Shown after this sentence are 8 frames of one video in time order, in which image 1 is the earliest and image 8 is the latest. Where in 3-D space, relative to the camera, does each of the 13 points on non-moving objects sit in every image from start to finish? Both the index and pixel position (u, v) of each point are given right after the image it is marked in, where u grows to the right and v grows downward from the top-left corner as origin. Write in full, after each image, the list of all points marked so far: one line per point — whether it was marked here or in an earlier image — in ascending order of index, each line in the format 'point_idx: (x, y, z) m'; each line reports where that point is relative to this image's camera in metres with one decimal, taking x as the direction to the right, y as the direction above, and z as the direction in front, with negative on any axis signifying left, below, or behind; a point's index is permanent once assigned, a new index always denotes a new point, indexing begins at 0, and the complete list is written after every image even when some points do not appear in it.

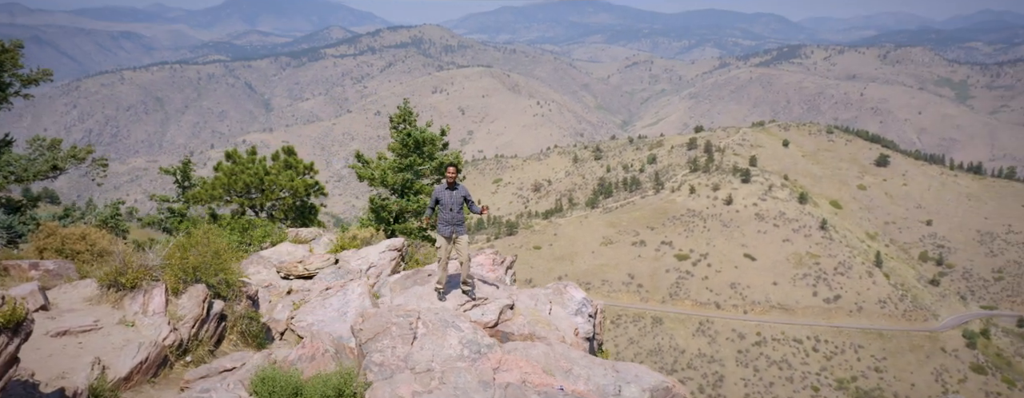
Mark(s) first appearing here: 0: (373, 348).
0: (-3.5, -3.8, +15.0) m
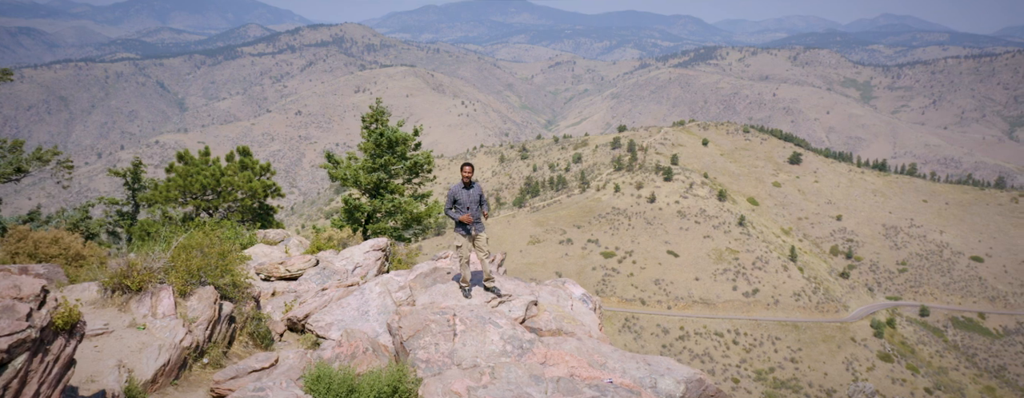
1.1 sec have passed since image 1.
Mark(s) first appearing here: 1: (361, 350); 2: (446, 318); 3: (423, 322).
0: (-2.4, -3.7, +14.9) m
1: (-4.0, -4.0, +15.5) m
2: (-1.9, -3.2, +15.9) m
3: (-2.4, -3.3, +15.6) m
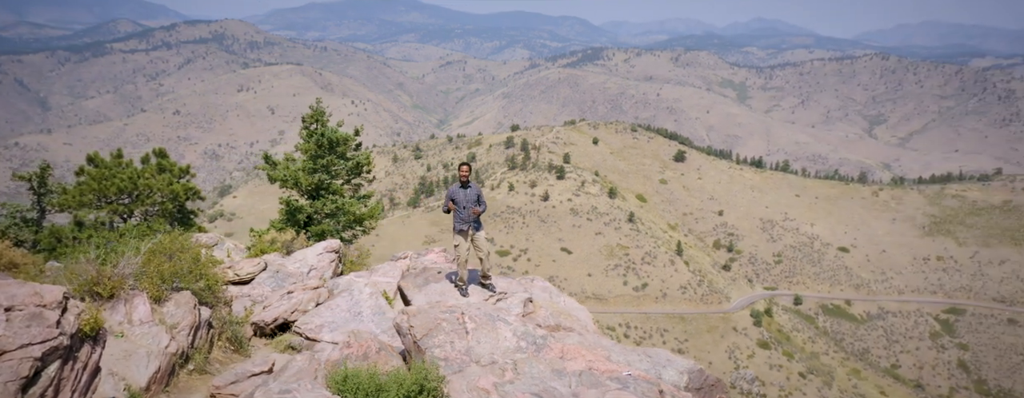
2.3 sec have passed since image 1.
0: (-2.0, -3.6, +14.9) m
1: (-3.6, -3.9, +15.4) m
2: (-1.6, -3.2, +16.0) m
3: (-2.1, -3.2, +15.6) m
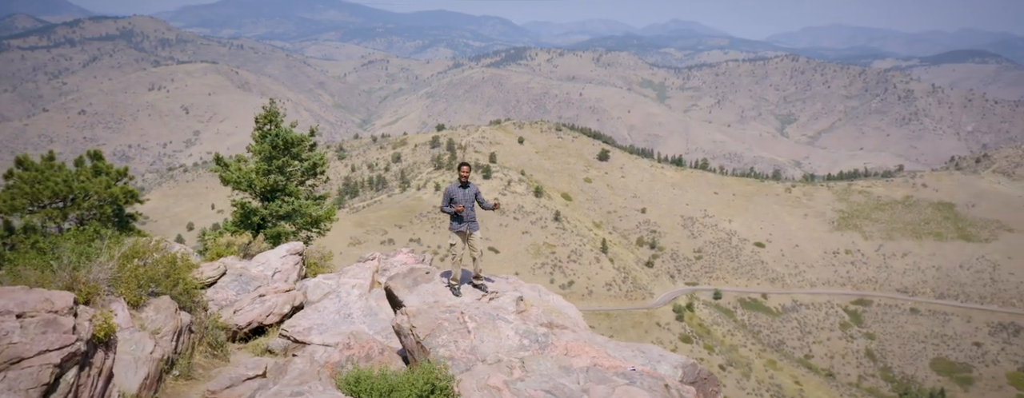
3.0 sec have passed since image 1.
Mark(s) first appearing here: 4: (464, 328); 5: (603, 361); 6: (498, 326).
0: (-1.9, -3.6, +15.0) m
1: (-3.5, -4.0, +15.4) m
2: (-1.6, -3.2, +16.1) m
3: (-2.0, -3.2, +15.7) m
4: (-1.3, -3.4, +15.5) m
5: (+2.2, -4.0, +14.6) m
6: (-0.4, -3.4, +15.8) m
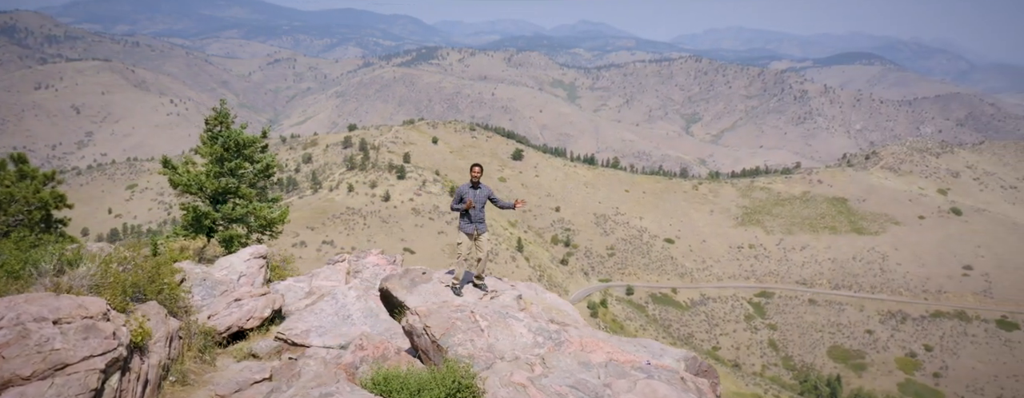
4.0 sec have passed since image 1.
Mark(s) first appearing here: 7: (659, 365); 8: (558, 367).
0: (-1.5, -3.6, +15.1) m
1: (-3.2, -4.0, +15.5) m
2: (-1.2, -3.2, +16.2) m
3: (-1.7, -3.2, +15.8) m
4: (-0.9, -3.4, +15.7) m
5: (+2.6, -3.9, +14.9) m
6: (0.0, -3.4, +16.0) m
7: (+3.7, -4.1, +14.6) m
8: (+1.0, -3.9, +13.7) m
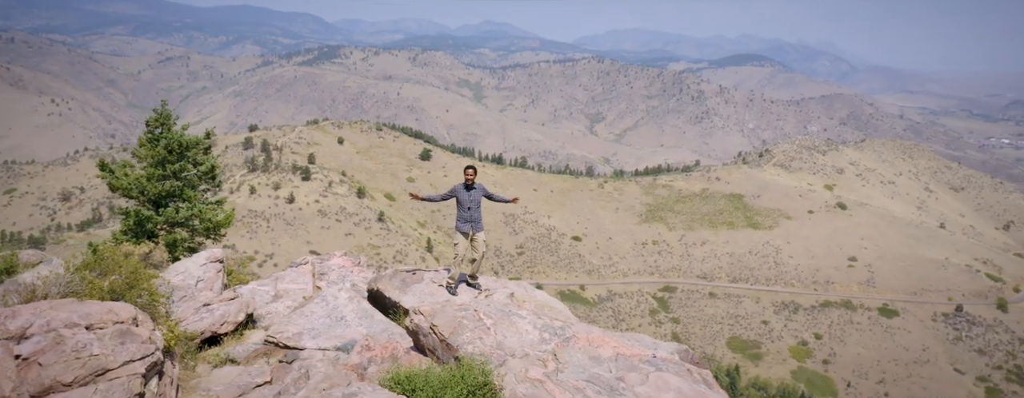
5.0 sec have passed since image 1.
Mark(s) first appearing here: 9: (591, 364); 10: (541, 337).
0: (-1.3, -3.7, +15.3) m
1: (-2.9, -4.0, +15.6) m
2: (-1.0, -3.2, +16.4) m
3: (-1.5, -3.3, +16.0) m
4: (-0.7, -3.4, +15.9) m
5: (+2.8, -3.9, +15.4) m
6: (+0.1, -3.4, +16.3) m
7: (+3.9, -4.1, +15.1) m
8: (+1.3, -3.9, +14.1) m
9: (+1.8, -4.0, +14.1) m
10: (+0.8, -3.7, +15.8) m
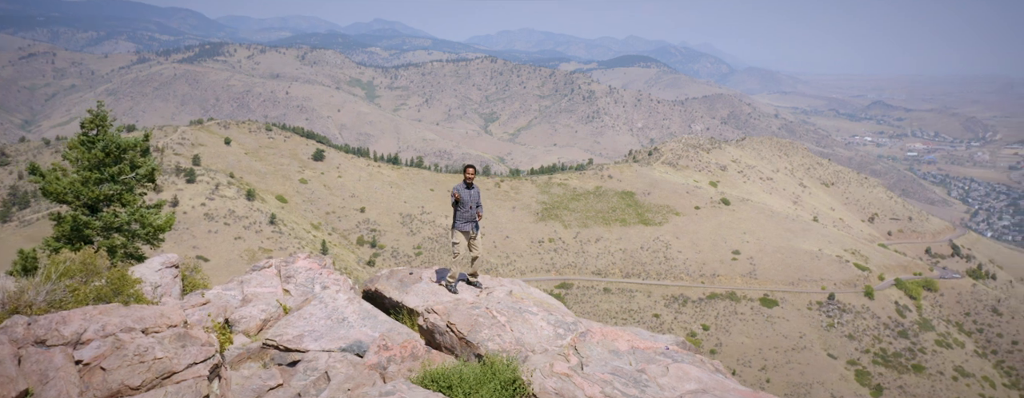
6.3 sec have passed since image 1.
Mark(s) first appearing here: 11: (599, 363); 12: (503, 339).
0: (-0.8, -3.7, +15.6) m
1: (-2.5, -4.0, +15.8) m
2: (-0.6, -3.2, +16.7) m
3: (-1.0, -3.3, +16.3) m
4: (-0.3, -3.4, +16.3) m
5: (+3.3, -3.9, +15.9) m
6: (+0.6, -3.4, +16.7) m
7: (+4.4, -4.0, +15.7) m
8: (+1.9, -3.9, +14.5) m
9: (+2.4, -3.9, +14.6) m
10: (+1.3, -3.7, +16.2) m
11: (+2.0, -4.0, +14.3) m
12: (-0.2, -3.7, +15.6) m
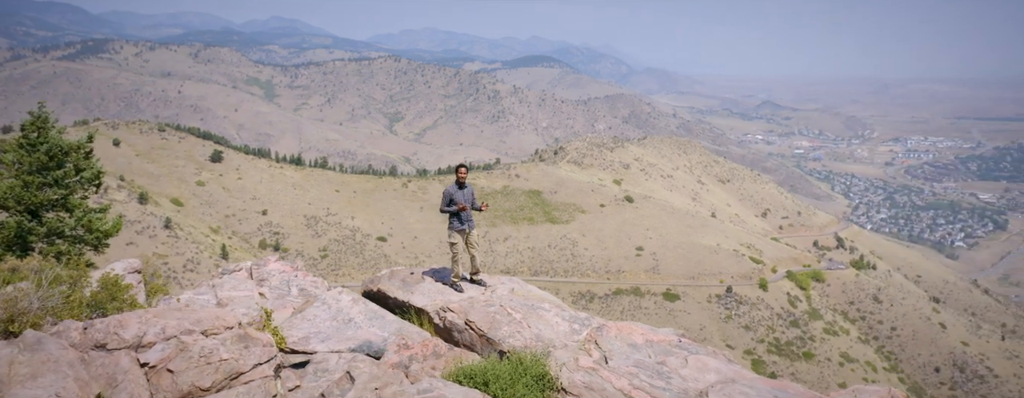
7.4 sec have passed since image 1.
0: (-0.3, -3.7, +16.0) m
1: (-1.9, -4.1, +16.1) m
2: (-0.1, -3.2, +17.1) m
3: (-0.5, -3.3, +16.7) m
4: (+0.2, -3.4, +16.7) m
5: (+3.9, -3.8, +16.5) m
6: (+1.1, -3.3, +17.1) m
7: (+4.9, -4.0, +16.3) m
8: (+2.5, -3.9, +15.0) m
9: (+3.0, -3.9, +15.1) m
10: (+1.8, -3.6, +16.7) m
11: (+2.6, -4.0, +14.8) m
12: (+0.3, -3.7, +16.0) m
